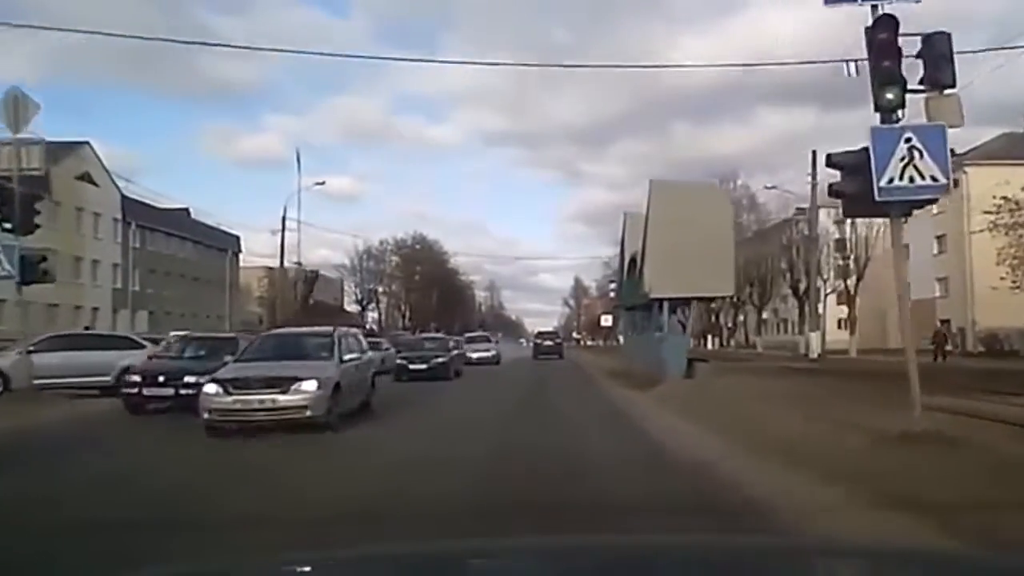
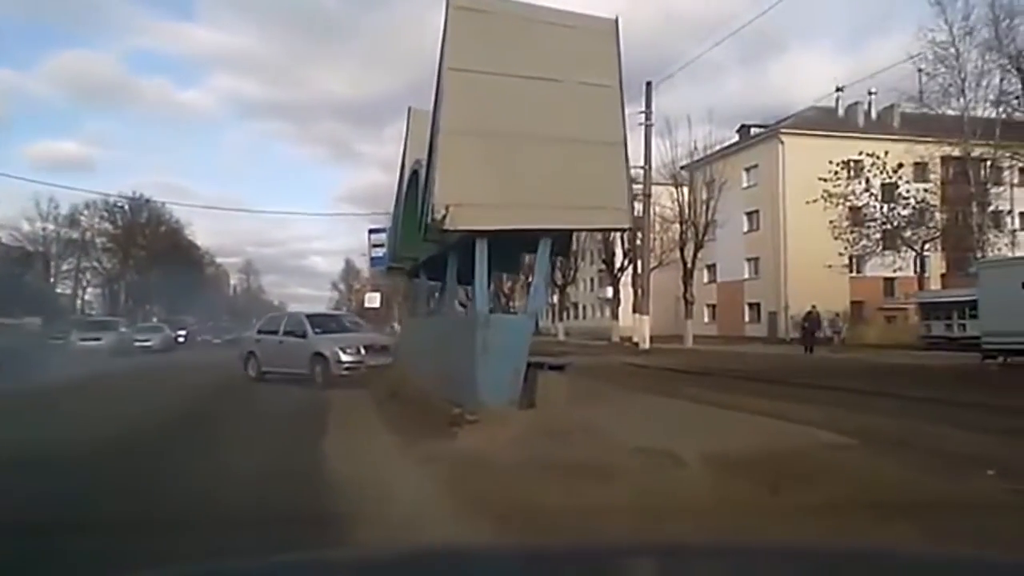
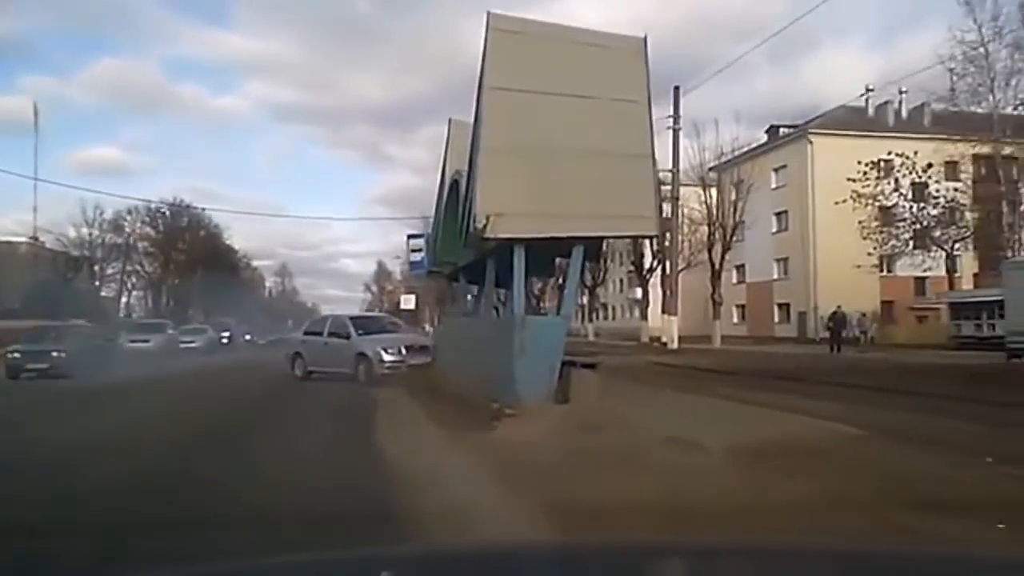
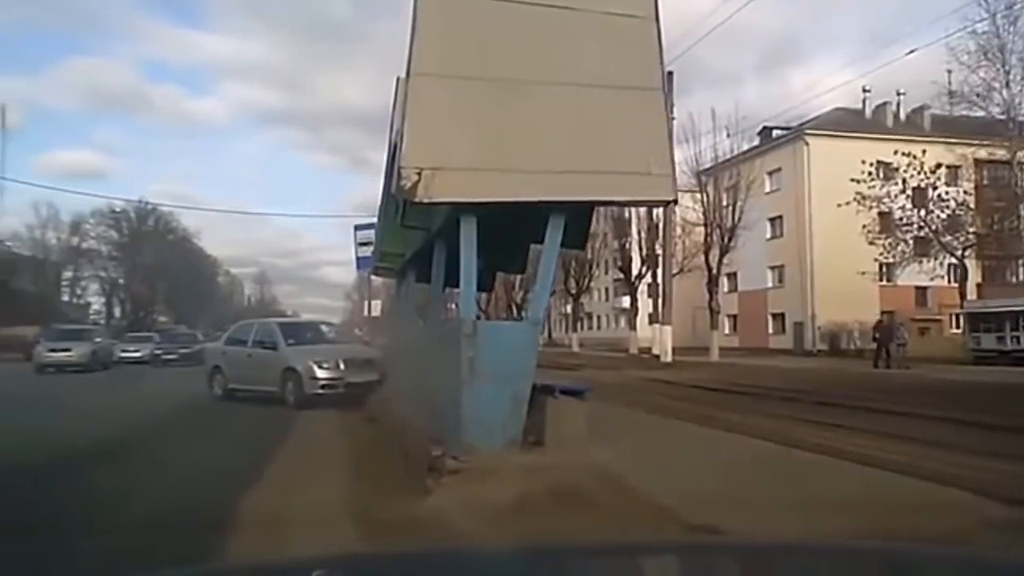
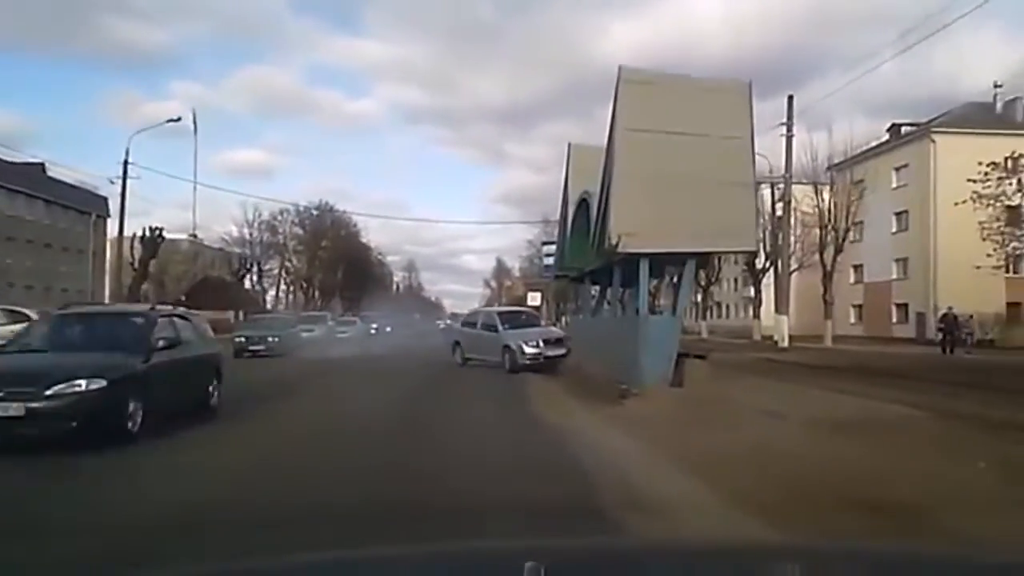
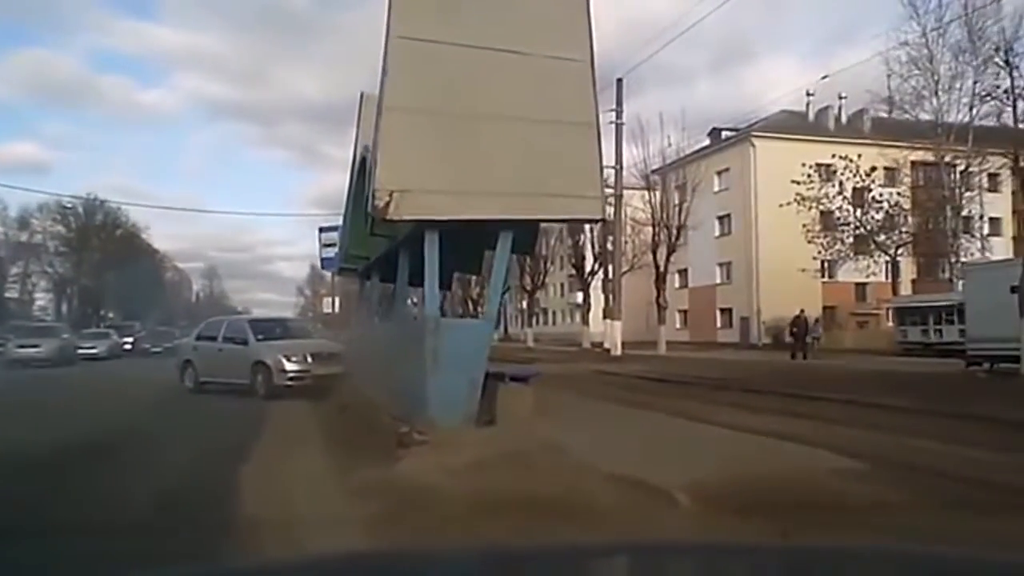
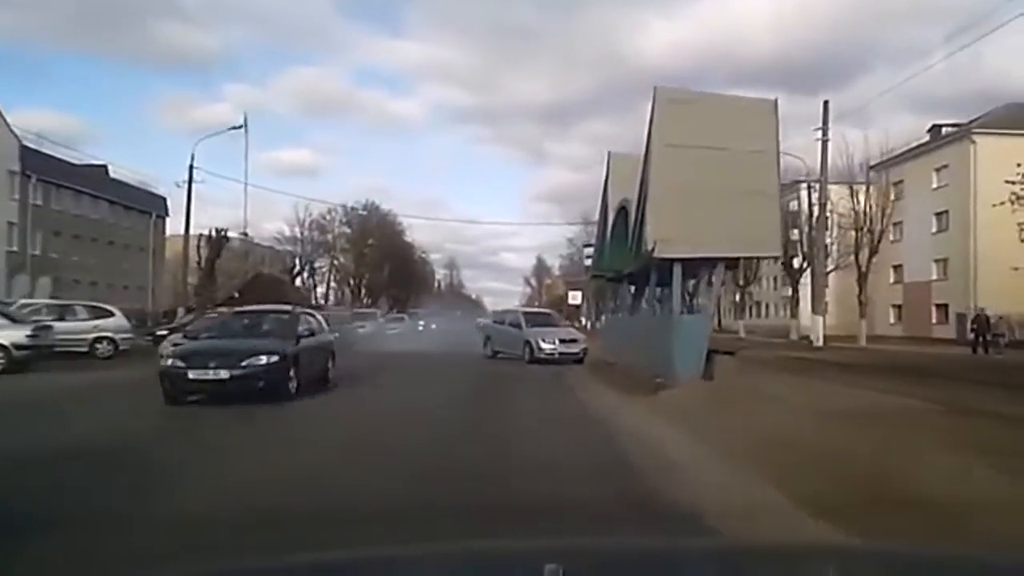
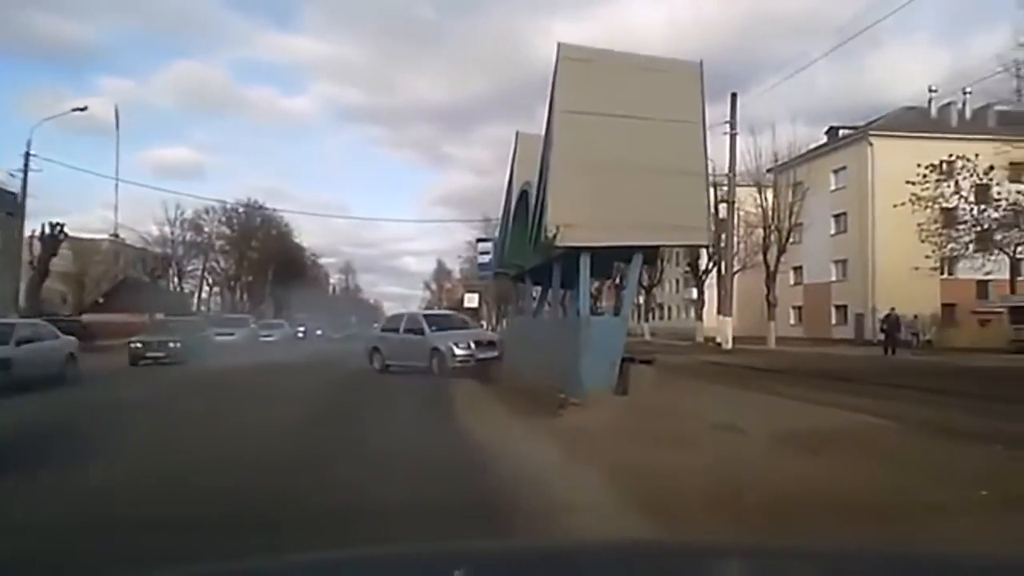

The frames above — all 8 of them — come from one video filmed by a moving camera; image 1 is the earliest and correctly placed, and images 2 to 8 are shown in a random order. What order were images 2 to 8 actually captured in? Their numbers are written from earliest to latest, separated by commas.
7, 5, 8, 3, 2, 6, 4
